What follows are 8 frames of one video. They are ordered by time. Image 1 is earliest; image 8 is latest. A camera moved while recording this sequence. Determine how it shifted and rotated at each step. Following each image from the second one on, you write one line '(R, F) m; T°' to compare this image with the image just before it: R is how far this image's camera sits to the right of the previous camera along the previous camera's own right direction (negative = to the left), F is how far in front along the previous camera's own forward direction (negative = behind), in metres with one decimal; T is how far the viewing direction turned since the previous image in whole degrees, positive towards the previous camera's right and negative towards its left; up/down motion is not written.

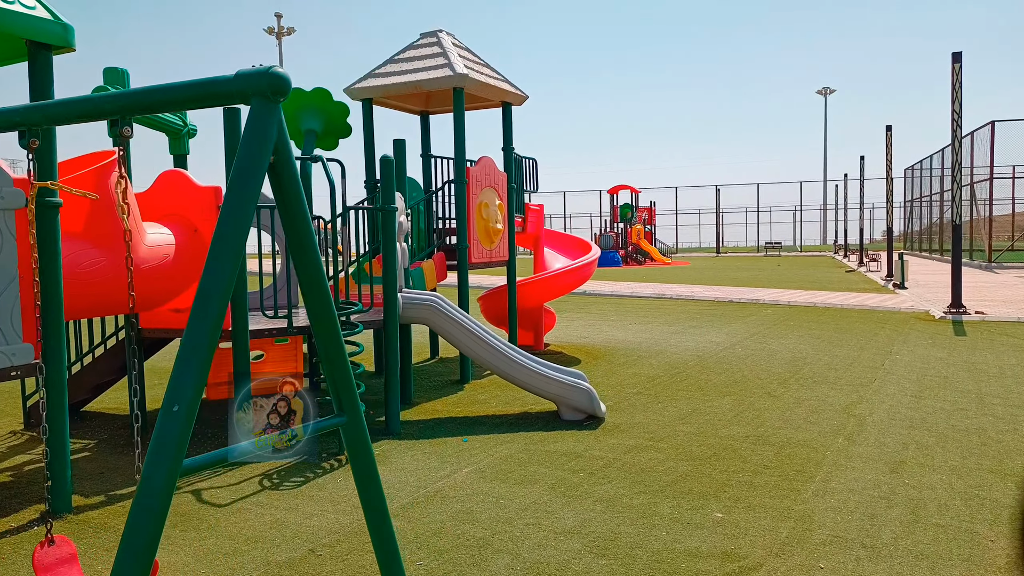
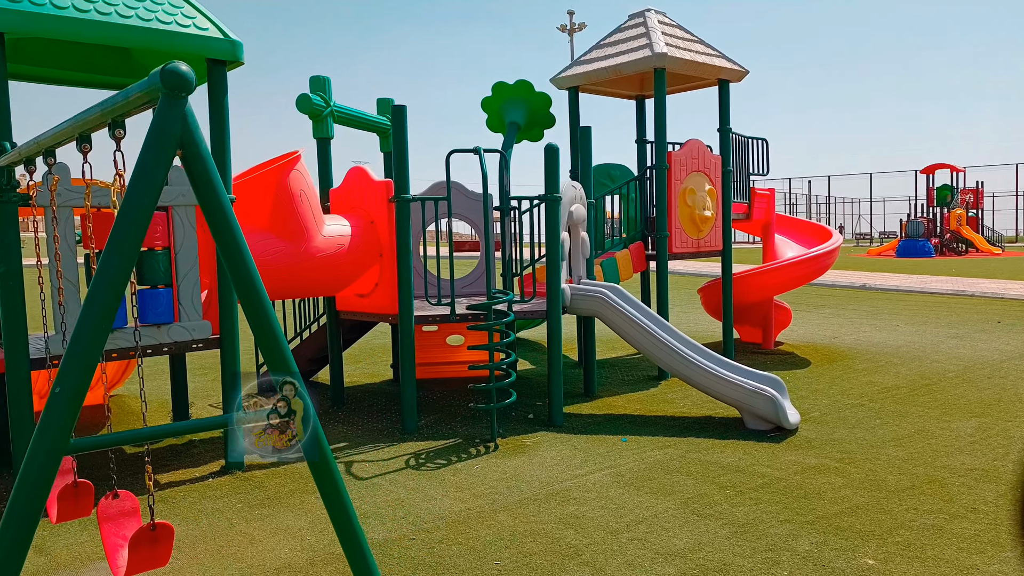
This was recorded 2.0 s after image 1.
(+0.9, +0.4) m; -22°
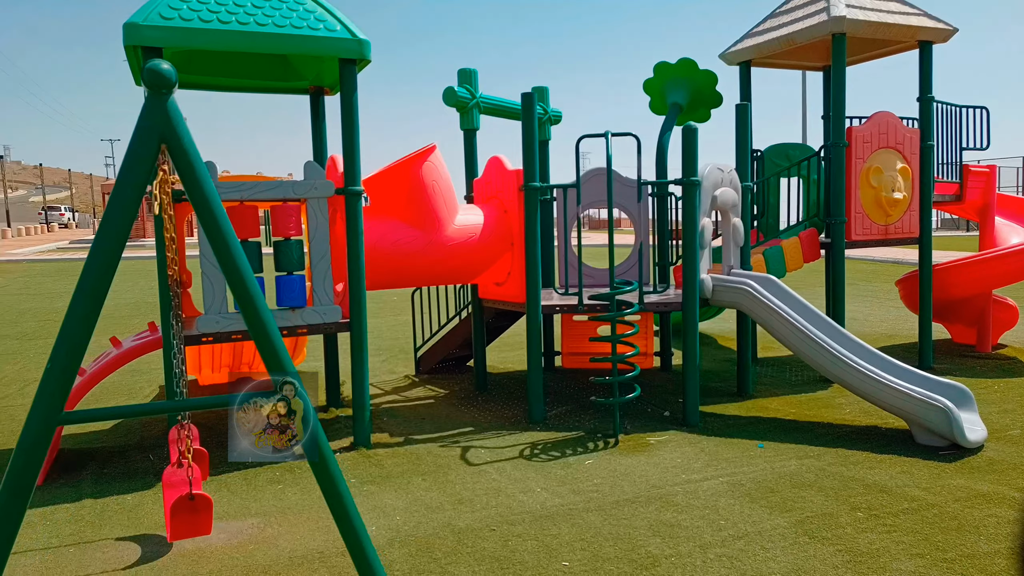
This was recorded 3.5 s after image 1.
(+0.6, +0.2) m; -17°
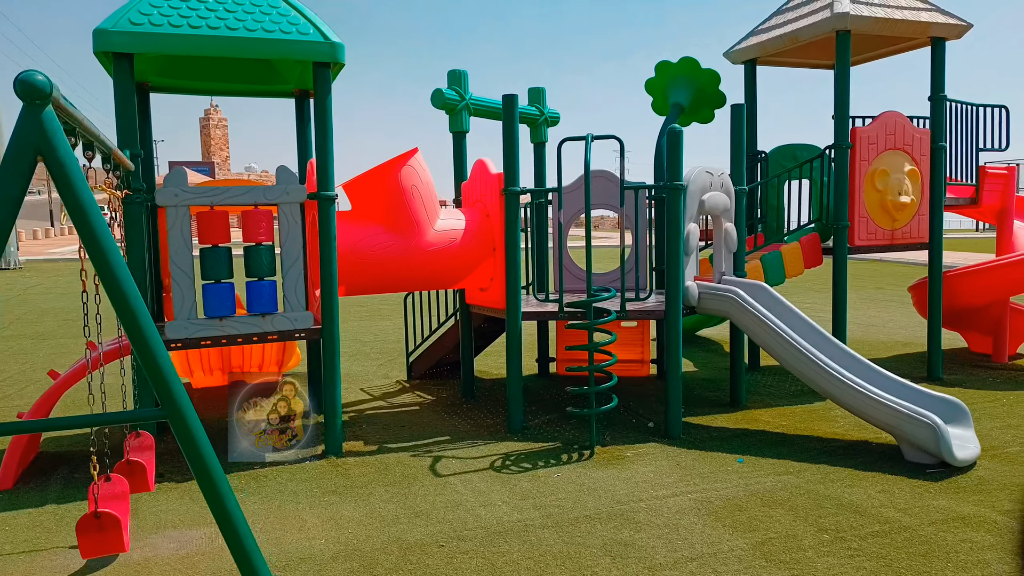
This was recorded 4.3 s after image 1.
(+0.4, +0.1) m; -3°
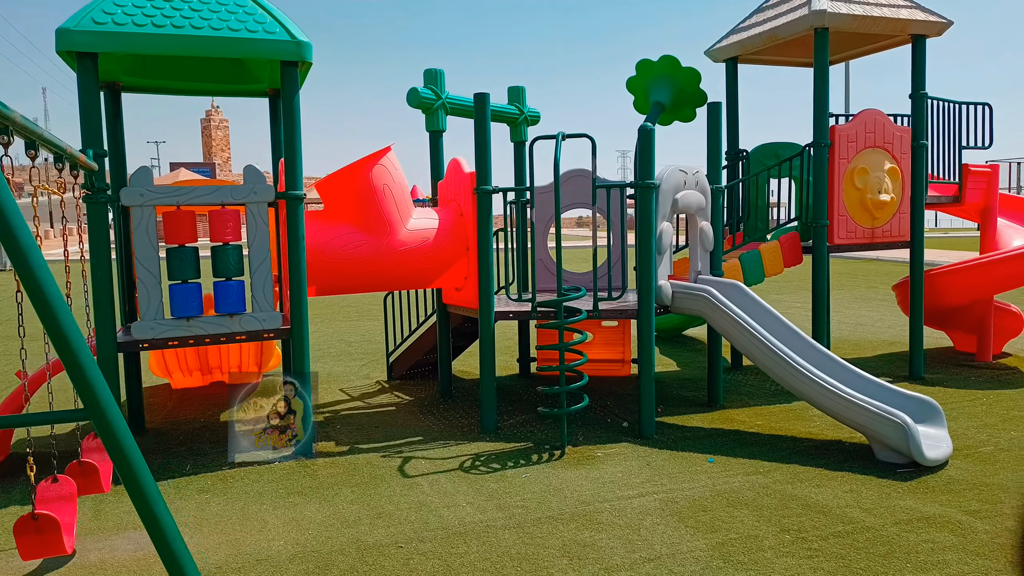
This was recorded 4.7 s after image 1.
(+0.2, 0.0) m; 0°
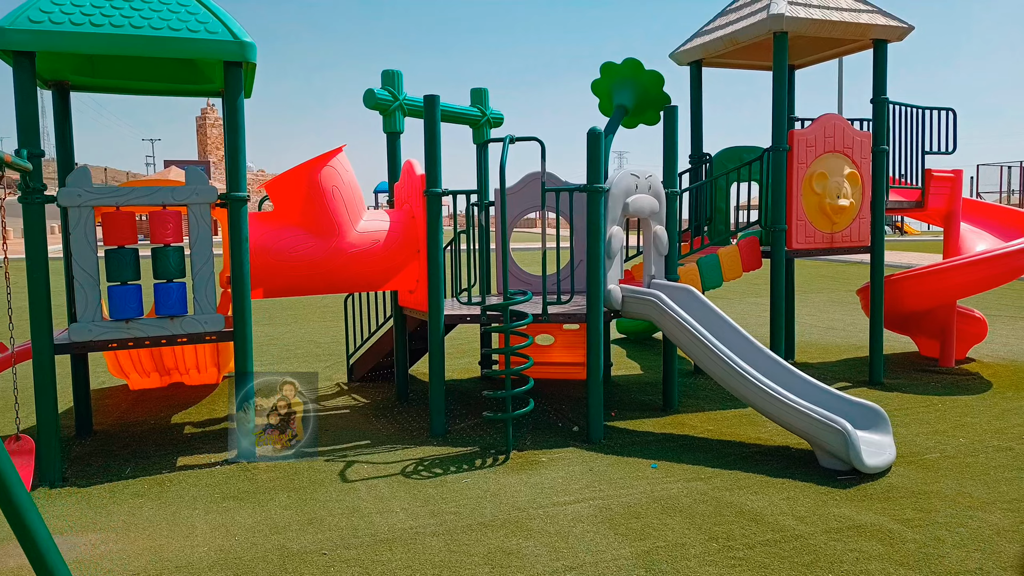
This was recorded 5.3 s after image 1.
(+0.3, 0.0) m; 0°
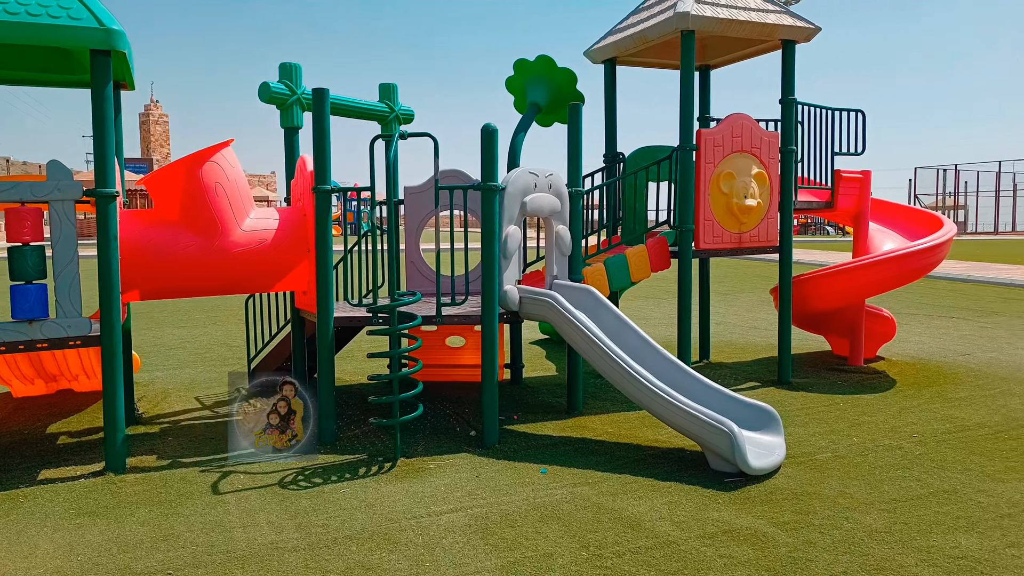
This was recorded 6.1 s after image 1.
(+0.4, +0.1) m; +3°
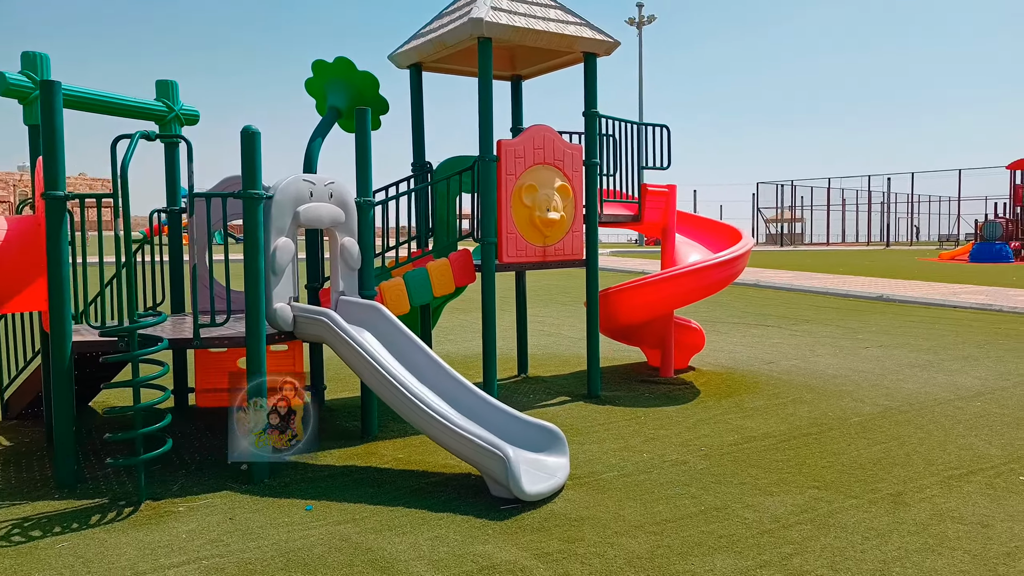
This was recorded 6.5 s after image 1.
(+0.6, +0.3) m; +10°
